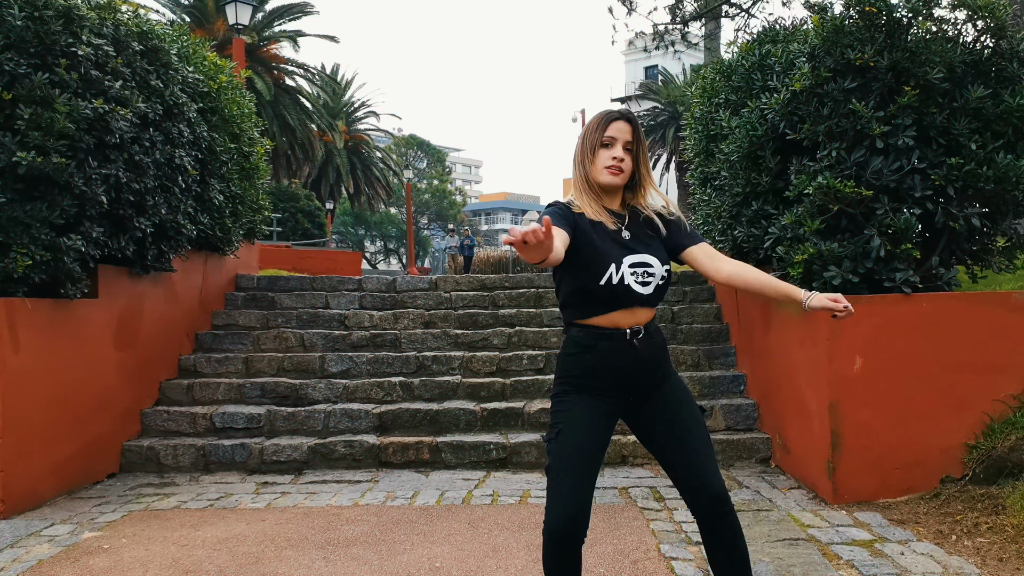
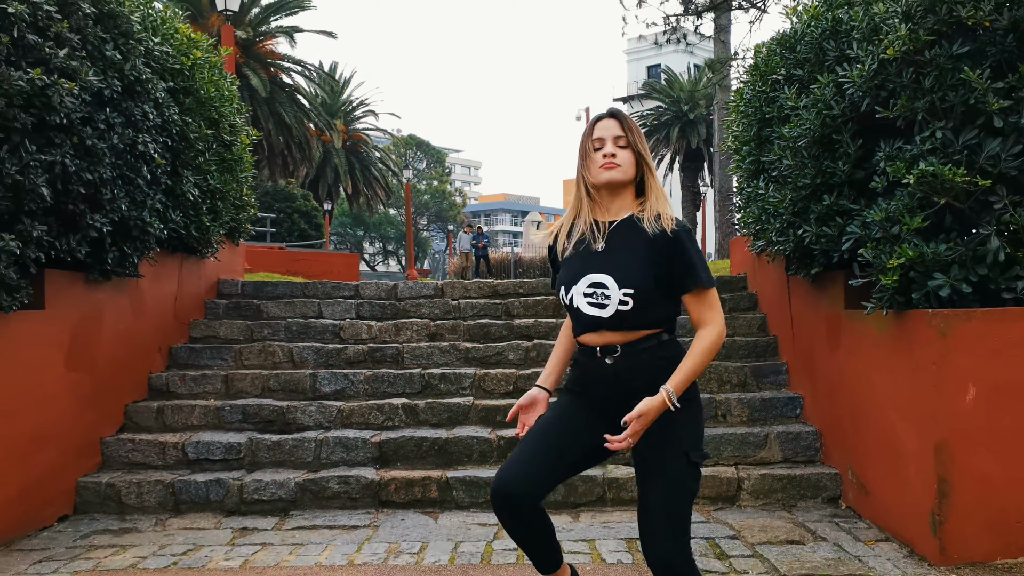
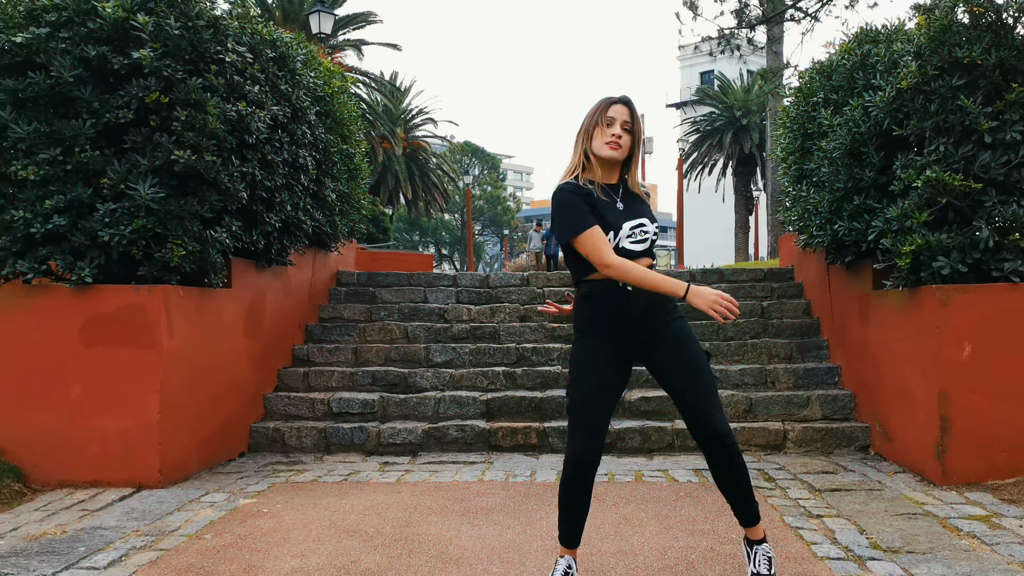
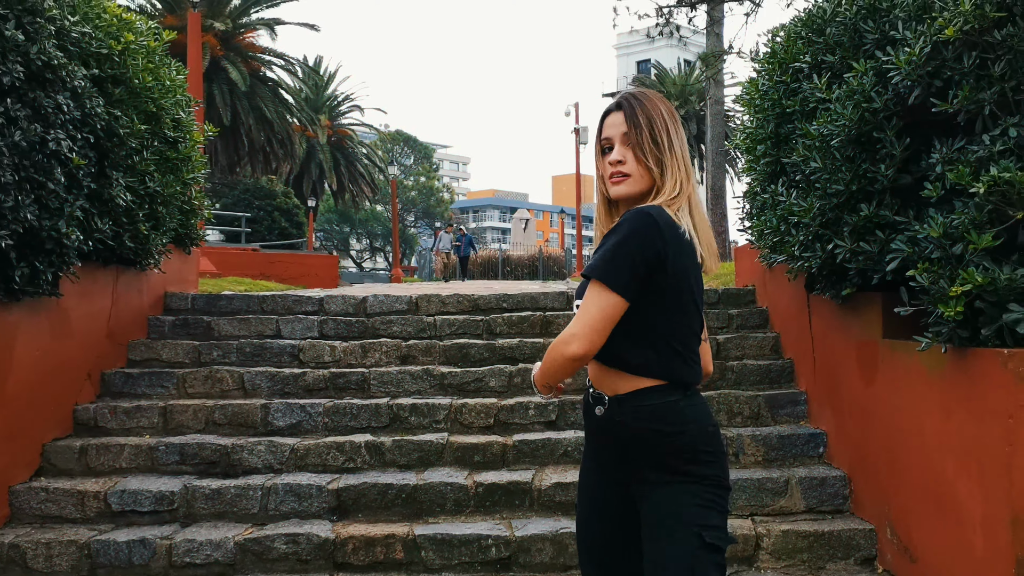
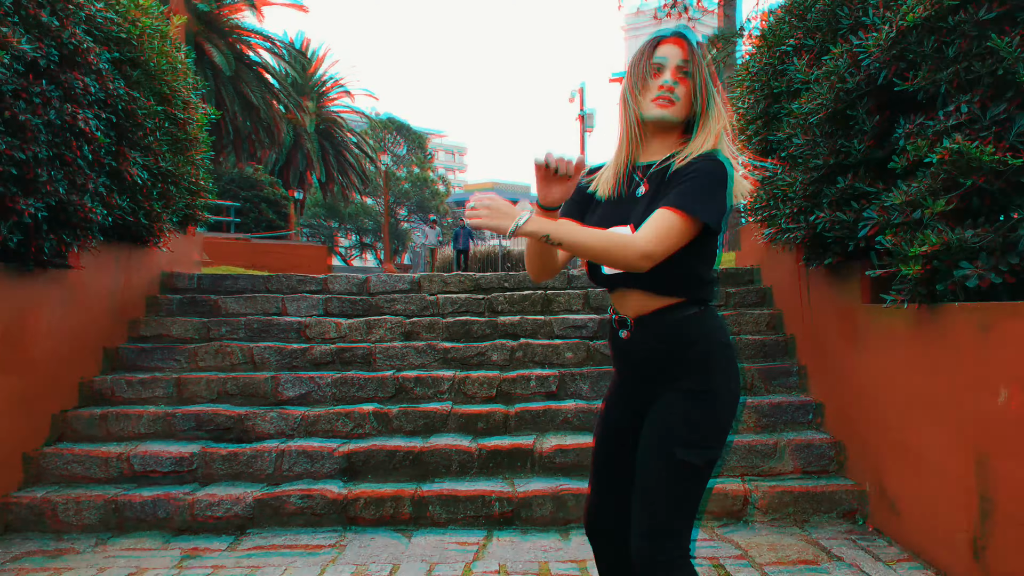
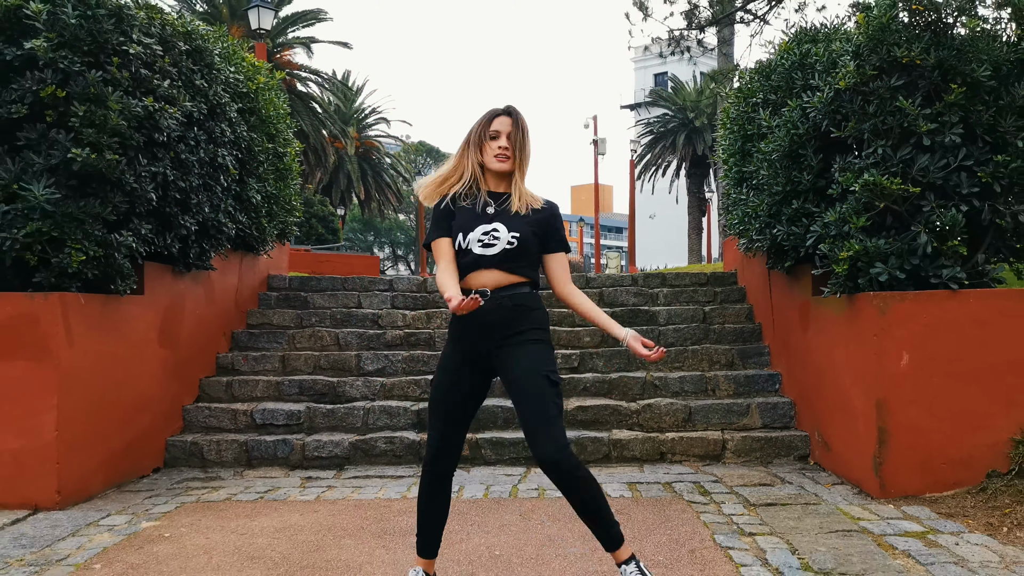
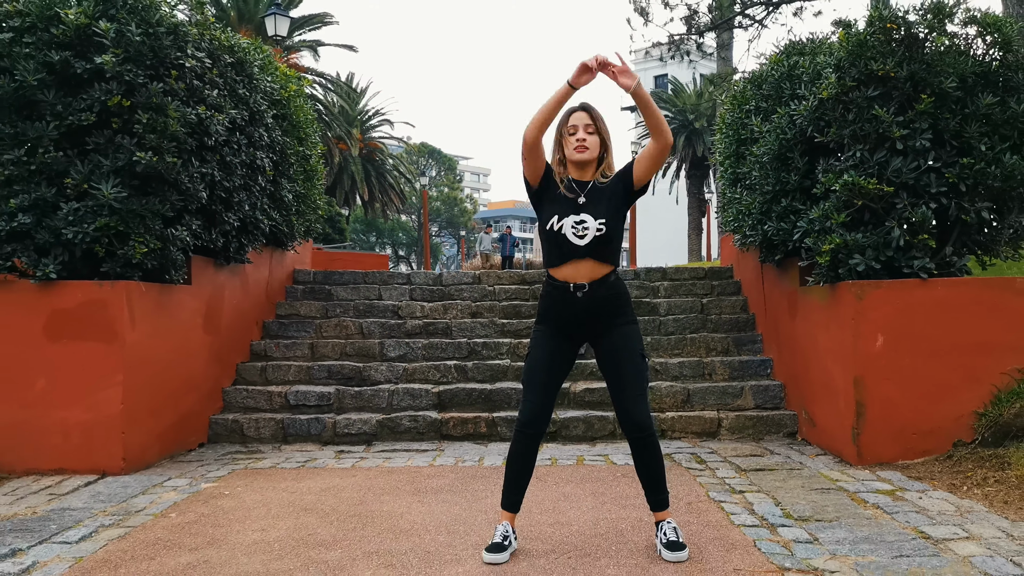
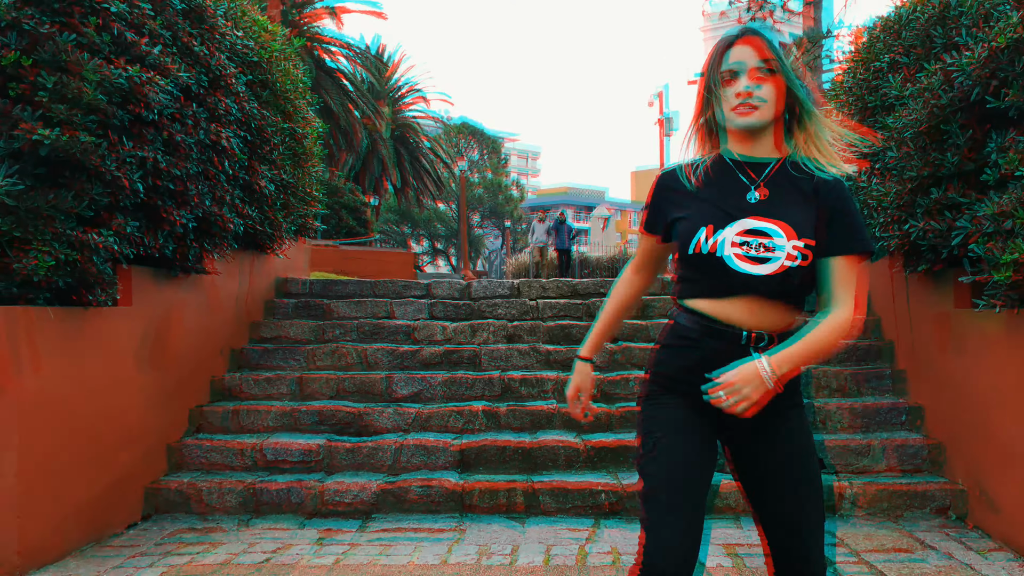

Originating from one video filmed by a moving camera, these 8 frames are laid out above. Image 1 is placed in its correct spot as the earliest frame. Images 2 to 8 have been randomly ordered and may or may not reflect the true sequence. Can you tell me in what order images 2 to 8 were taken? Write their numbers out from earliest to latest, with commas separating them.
5, 4, 2, 6, 7, 3, 8
